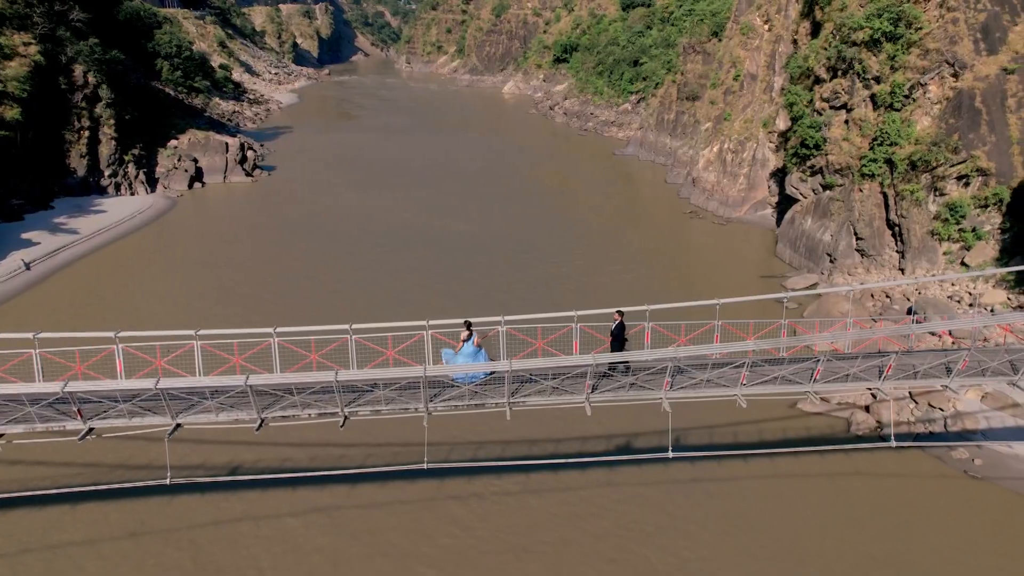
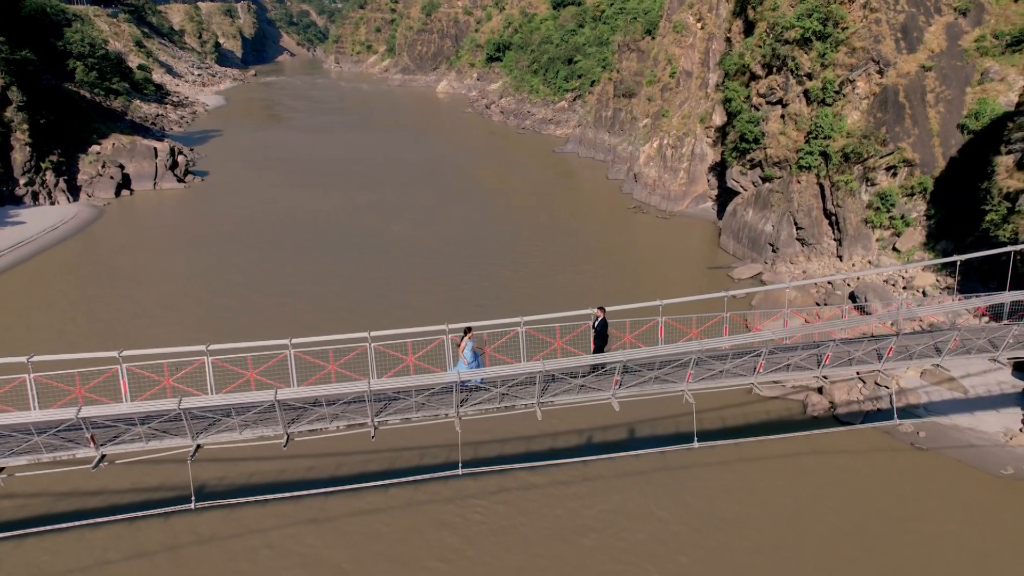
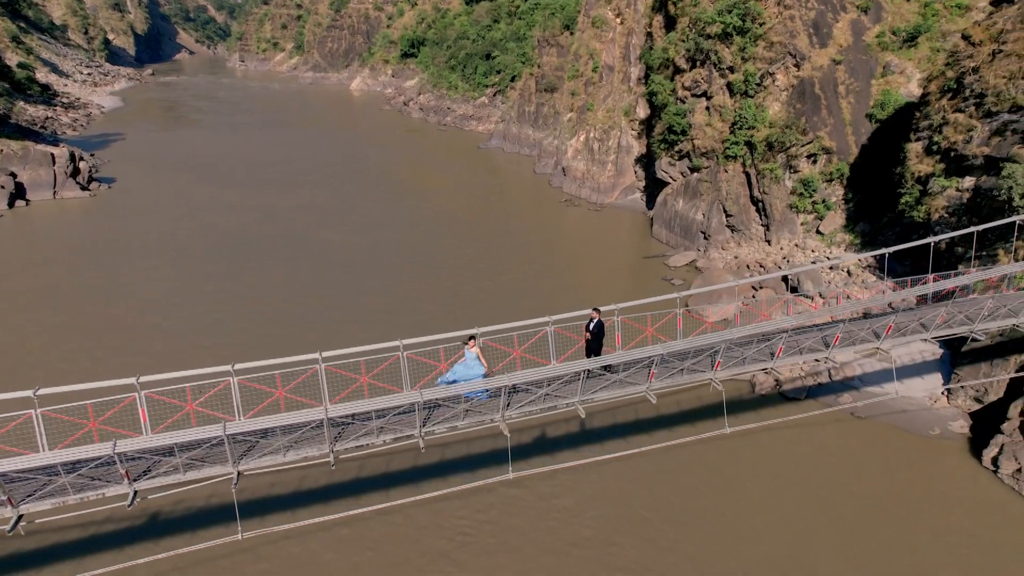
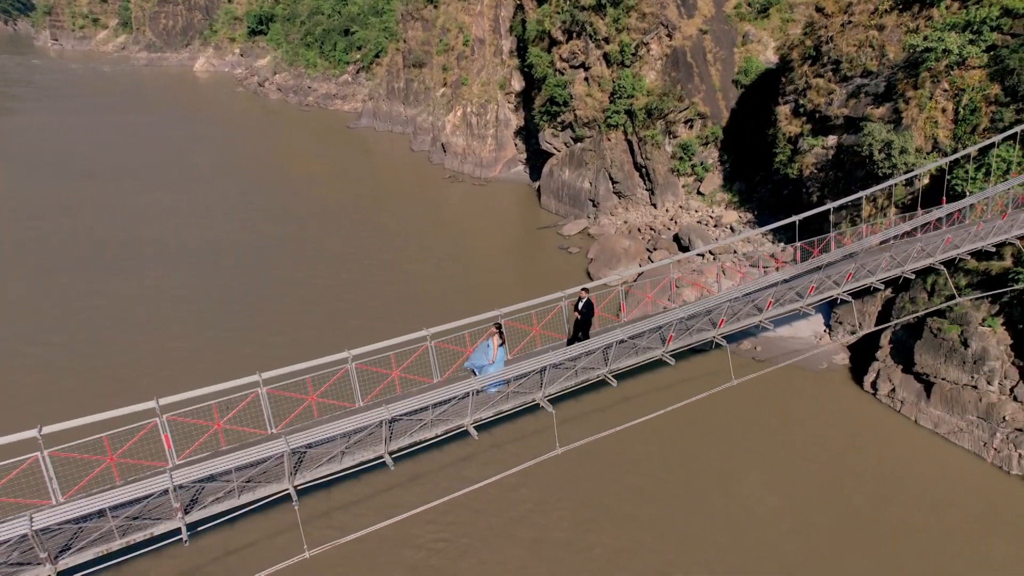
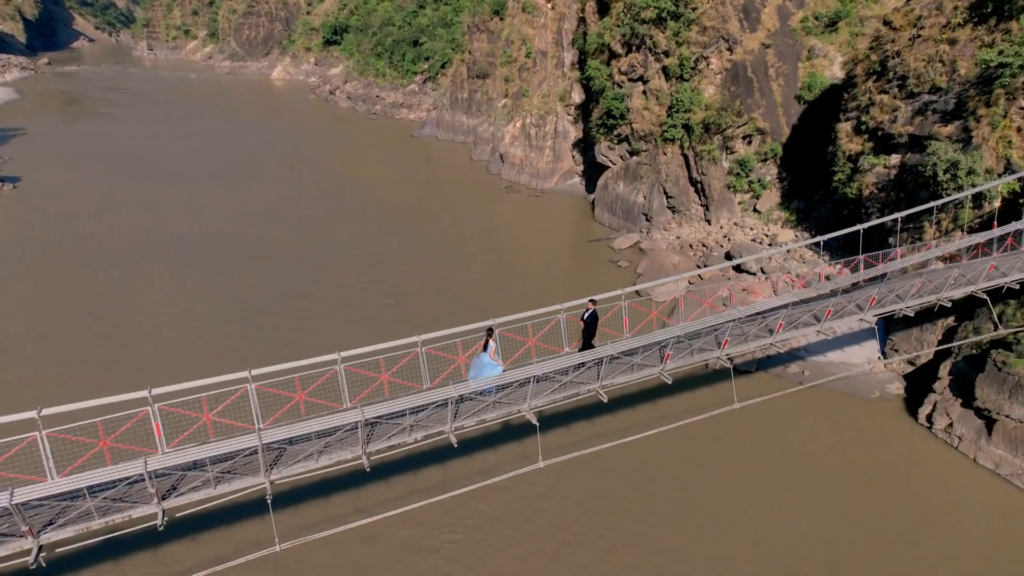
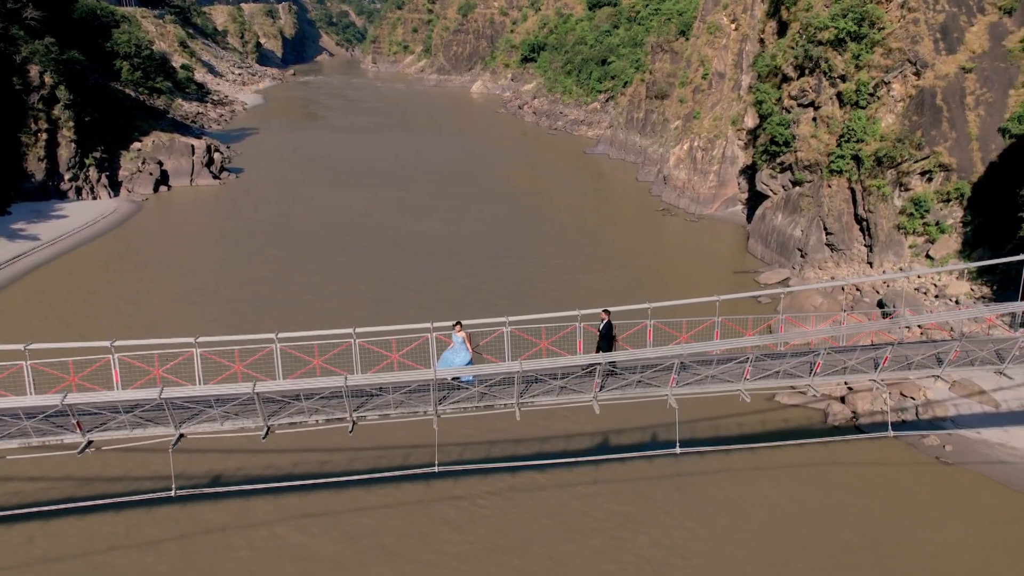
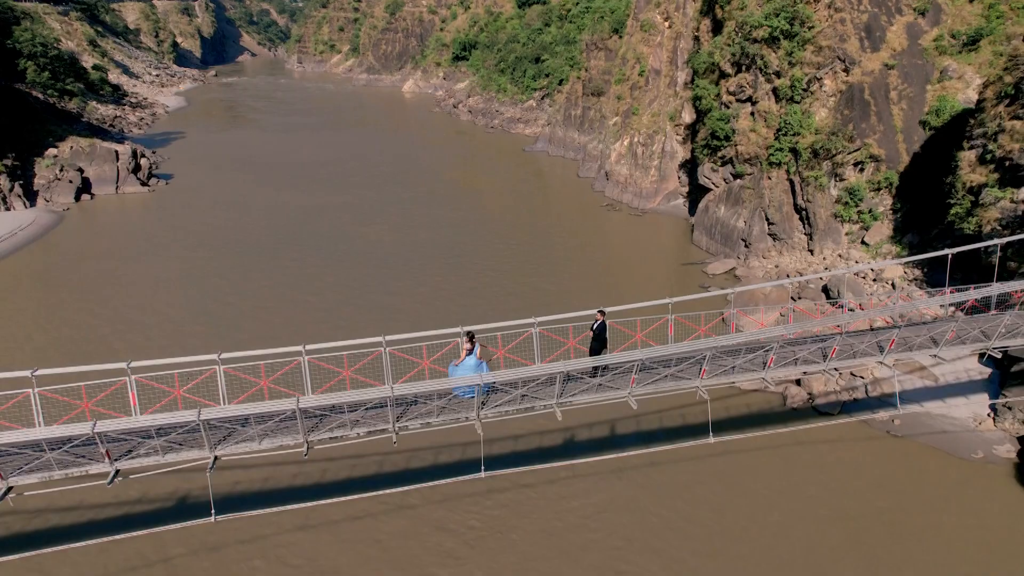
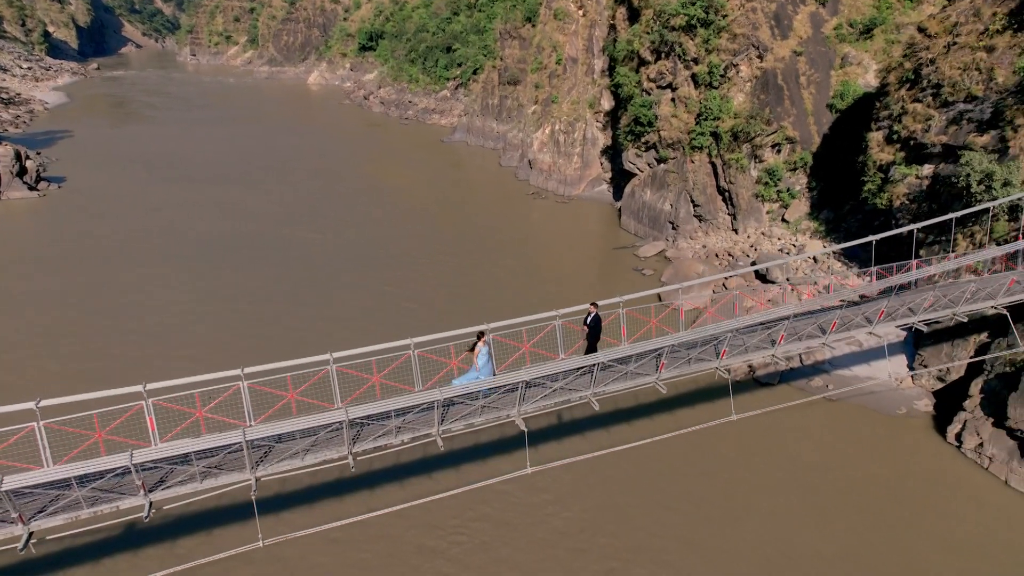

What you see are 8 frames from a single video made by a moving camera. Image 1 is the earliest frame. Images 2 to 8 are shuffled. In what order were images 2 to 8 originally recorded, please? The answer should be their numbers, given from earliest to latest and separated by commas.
6, 2, 7, 3, 8, 5, 4
